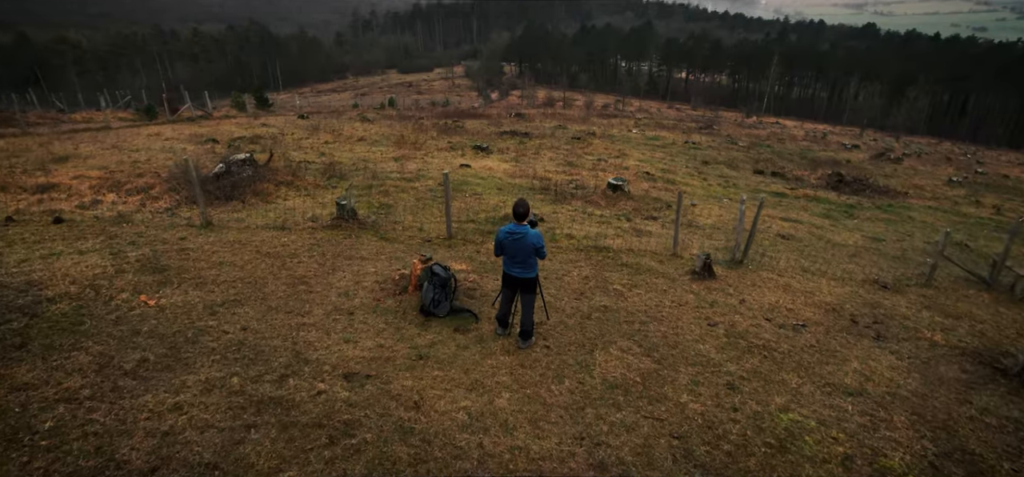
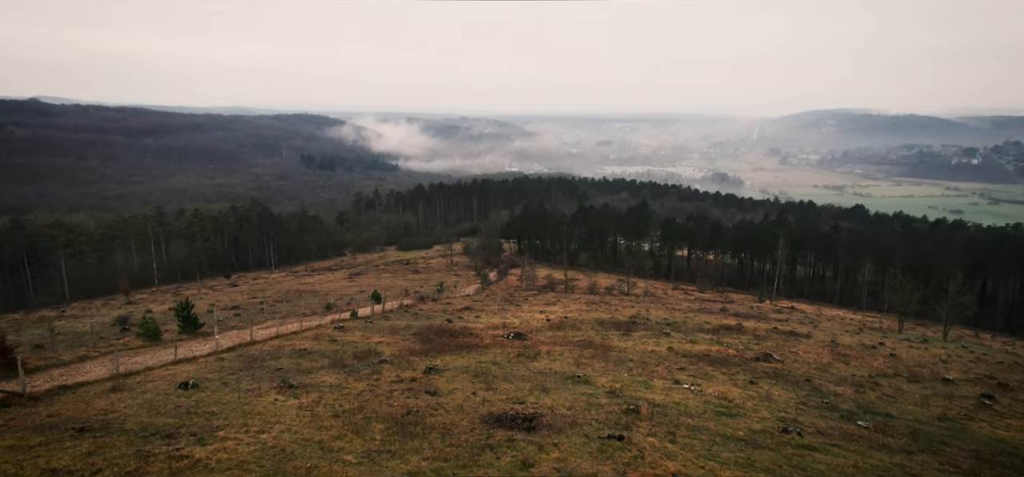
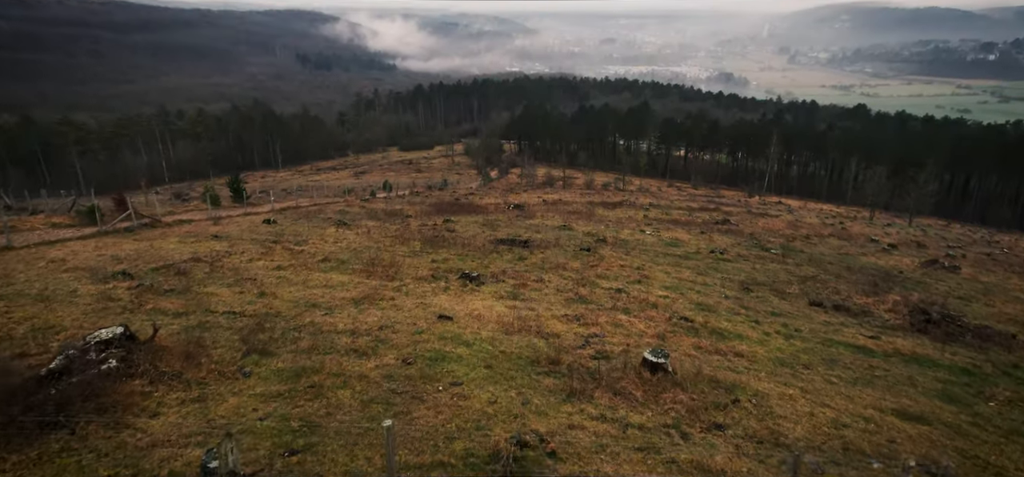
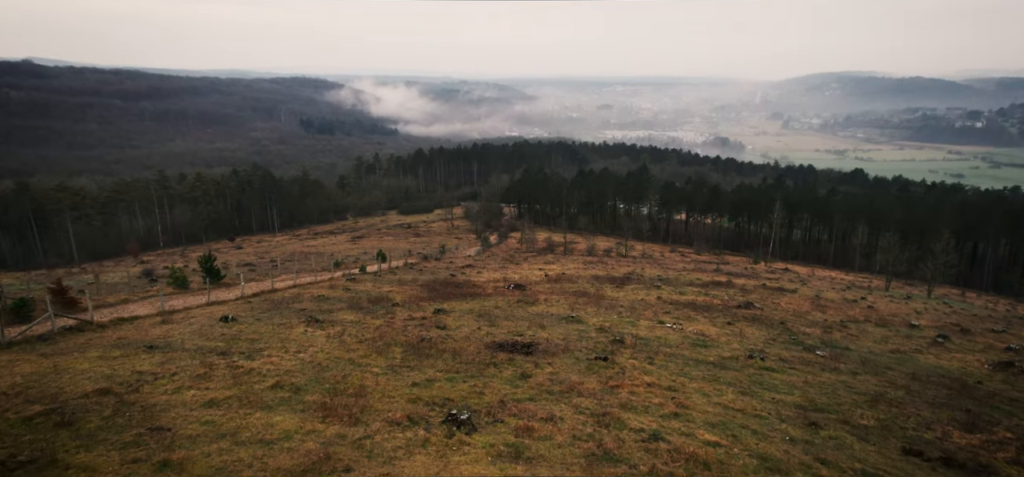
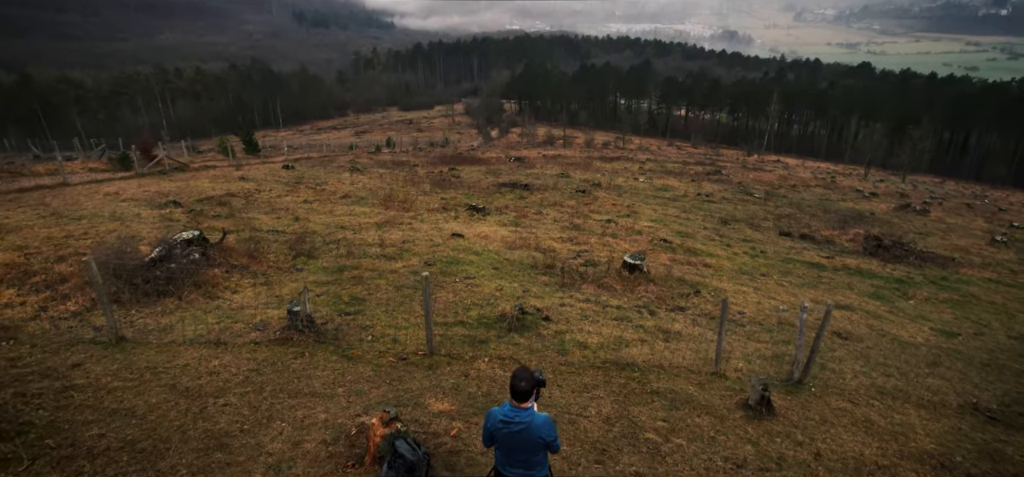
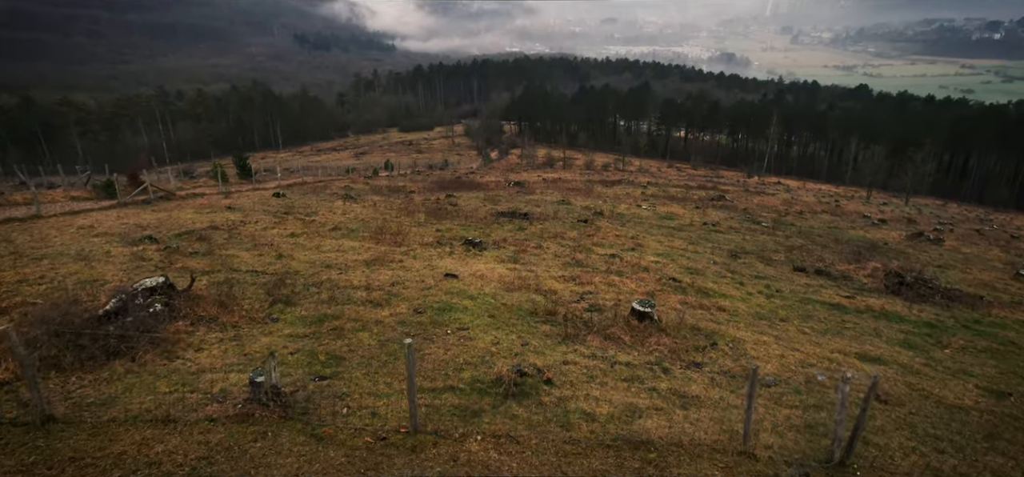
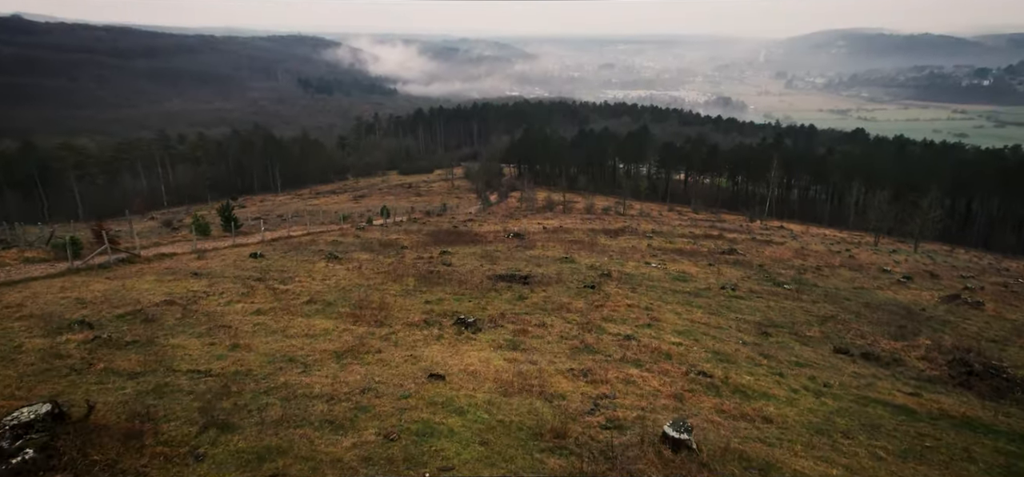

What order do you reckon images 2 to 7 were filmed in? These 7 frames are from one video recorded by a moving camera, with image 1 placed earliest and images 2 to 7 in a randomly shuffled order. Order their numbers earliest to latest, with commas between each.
5, 6, 3, 7, 4, 2
